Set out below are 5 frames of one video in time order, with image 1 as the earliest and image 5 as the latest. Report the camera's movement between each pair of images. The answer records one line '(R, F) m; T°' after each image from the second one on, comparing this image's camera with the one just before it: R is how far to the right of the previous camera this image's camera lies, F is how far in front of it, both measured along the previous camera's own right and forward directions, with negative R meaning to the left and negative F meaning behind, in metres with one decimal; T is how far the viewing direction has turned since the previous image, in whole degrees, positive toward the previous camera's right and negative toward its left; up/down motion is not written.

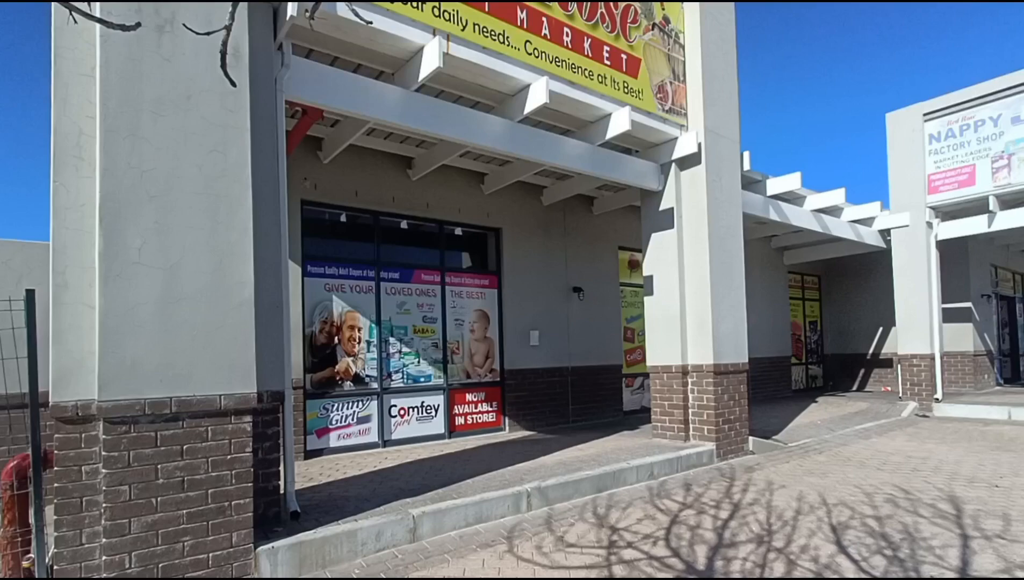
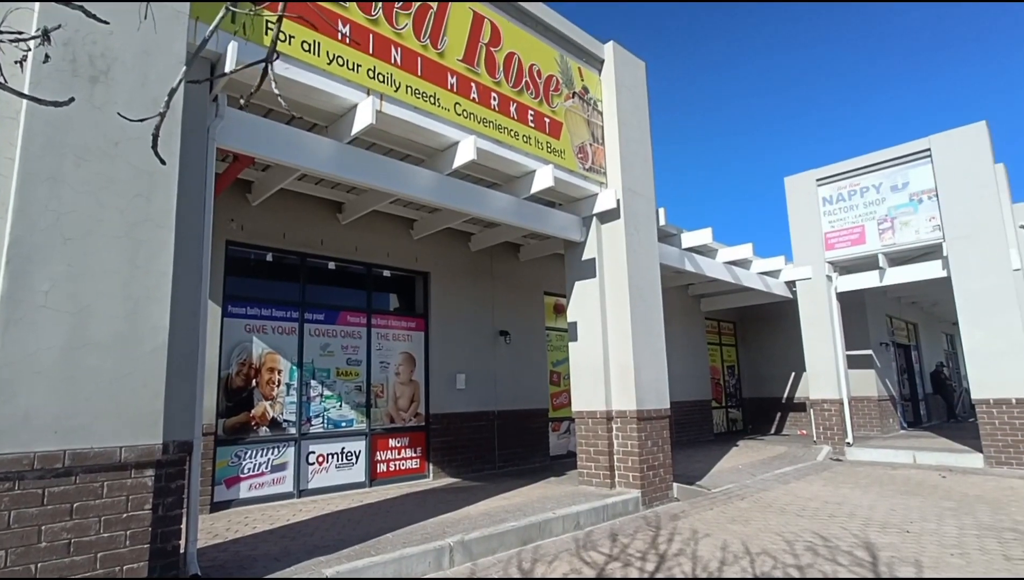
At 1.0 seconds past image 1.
(+0.6, 0.0) m; +3°
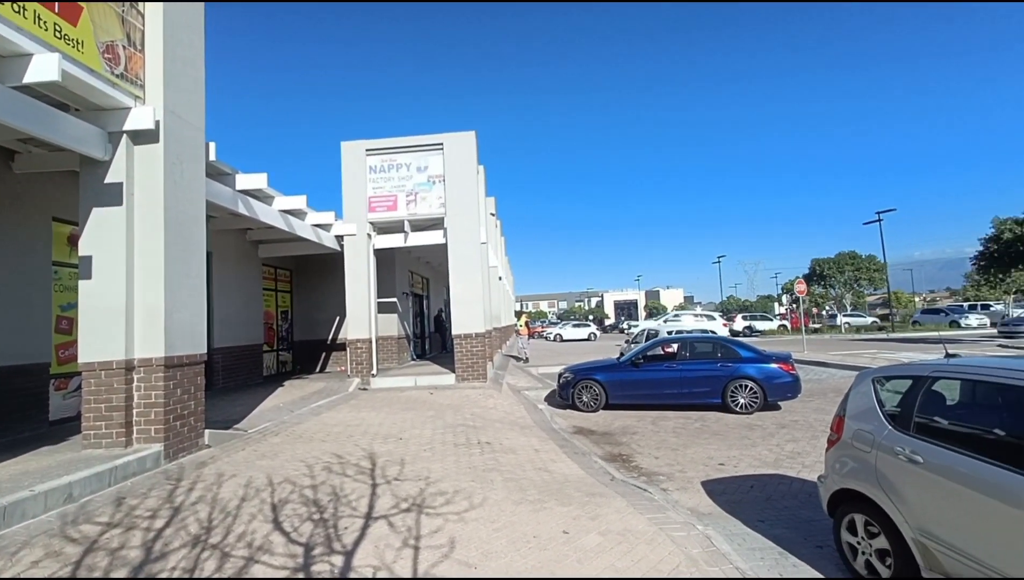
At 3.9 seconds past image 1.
(+1.8, -0.7) m; +33°
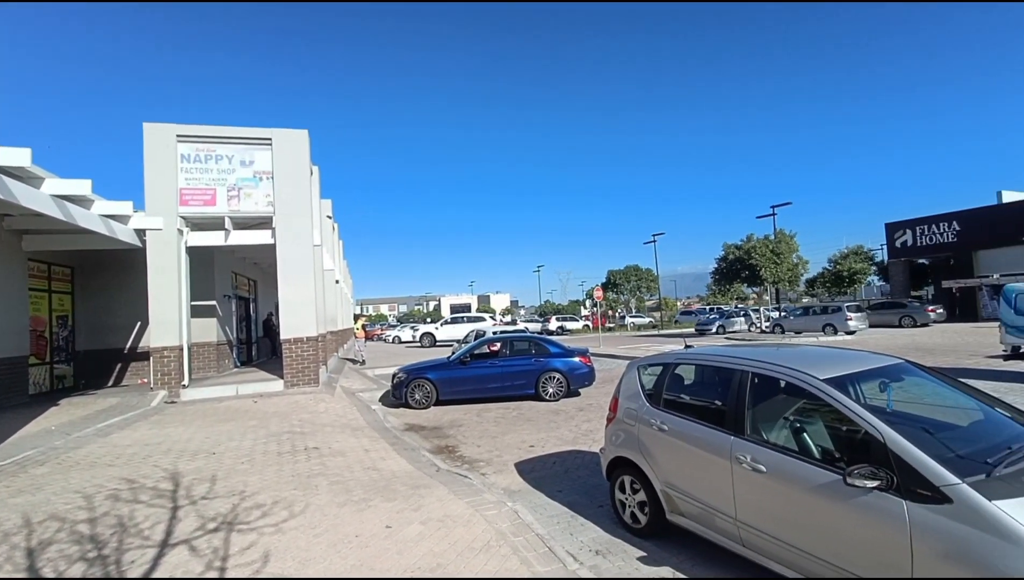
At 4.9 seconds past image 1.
(+0.4, -0.3) m; +17°
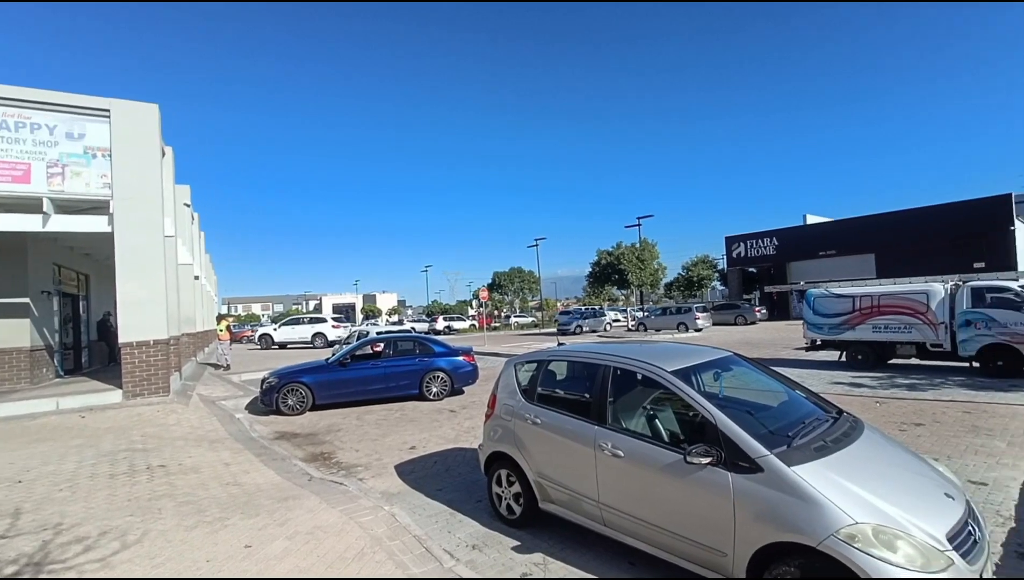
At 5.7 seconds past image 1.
(+0.2, -0.1) m; +12°
